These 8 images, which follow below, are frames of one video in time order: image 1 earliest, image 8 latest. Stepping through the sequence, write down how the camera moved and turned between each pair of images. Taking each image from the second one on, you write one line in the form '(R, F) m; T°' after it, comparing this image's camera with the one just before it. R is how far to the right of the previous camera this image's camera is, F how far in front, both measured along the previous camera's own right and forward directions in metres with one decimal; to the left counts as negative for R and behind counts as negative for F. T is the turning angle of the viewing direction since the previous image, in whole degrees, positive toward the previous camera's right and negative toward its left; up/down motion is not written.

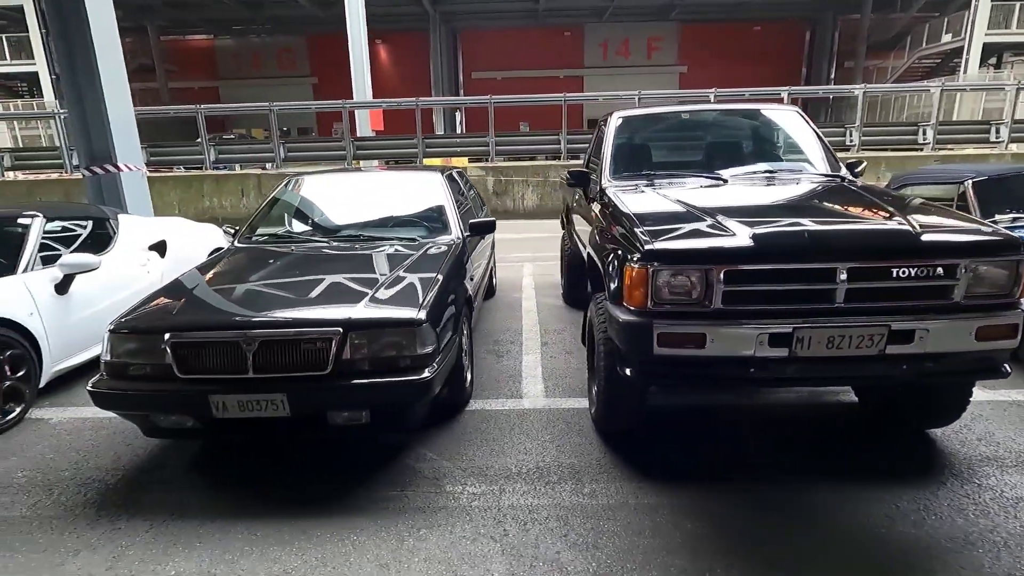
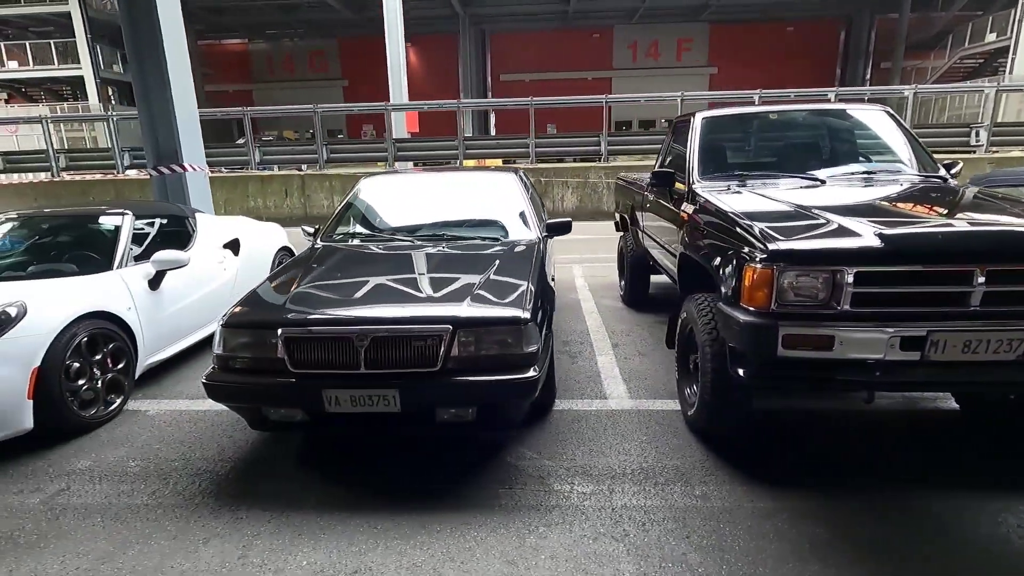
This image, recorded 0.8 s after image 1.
(-0.4, 0.0) m; -2°
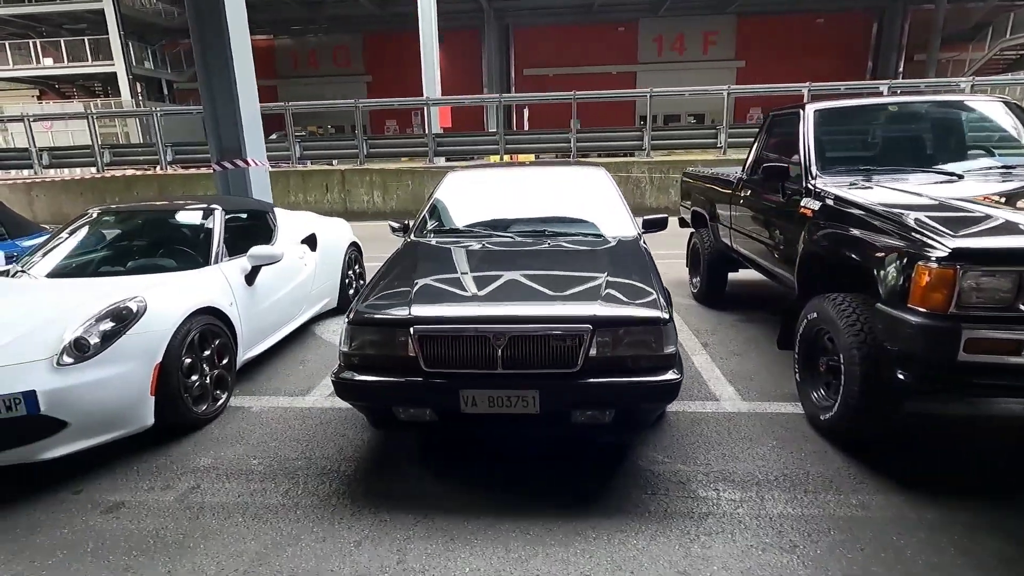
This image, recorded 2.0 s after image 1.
(-0.6, +0.1) m; -2°
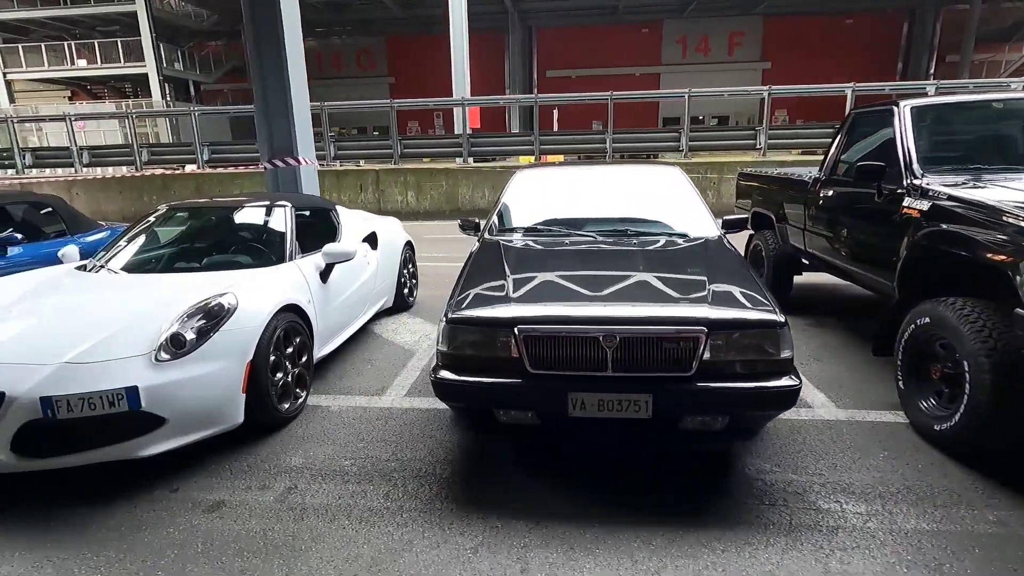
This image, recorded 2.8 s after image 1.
(-0.4, +0.1) m; -2°
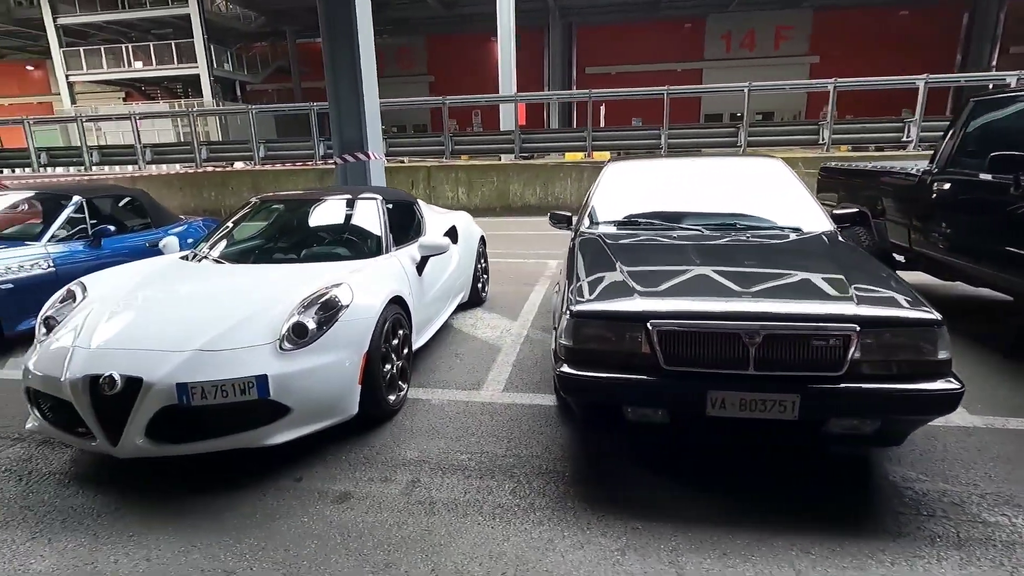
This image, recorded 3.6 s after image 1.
(-0.5, +0.1) m; -3°
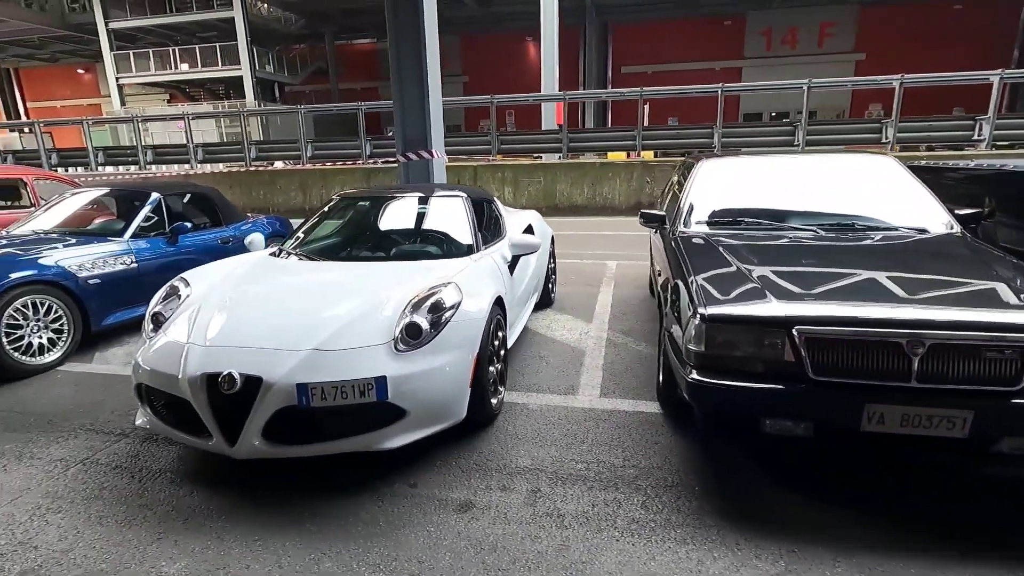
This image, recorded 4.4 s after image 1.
(-0.5, +0.1) m; -3°
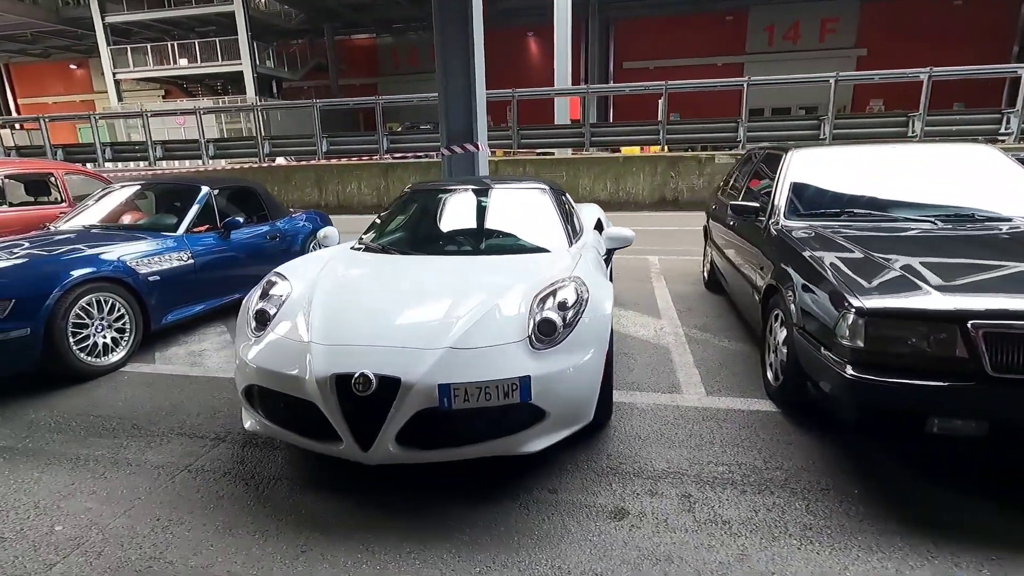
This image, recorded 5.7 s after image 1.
(-0.6, +0.1) m; +1°
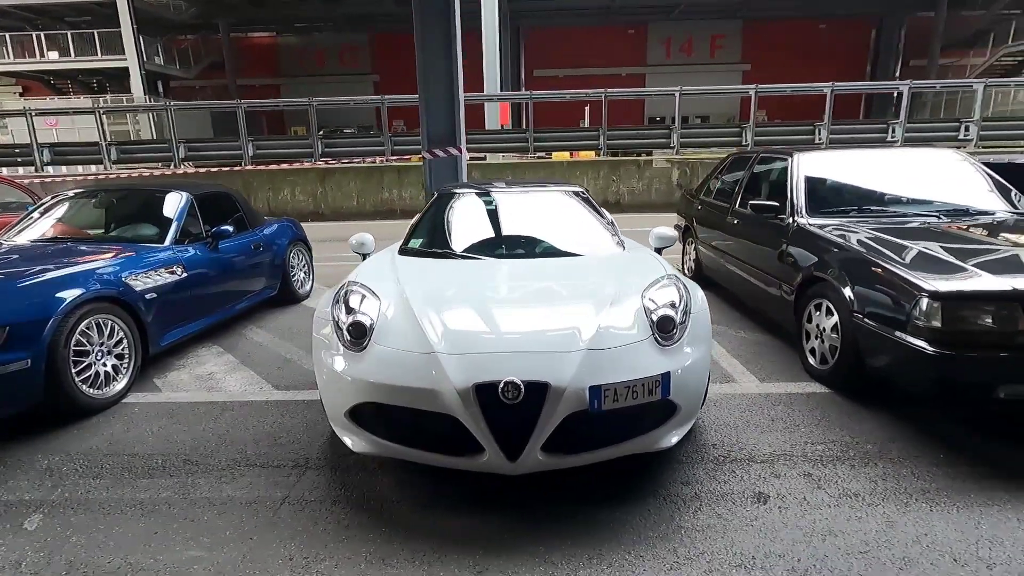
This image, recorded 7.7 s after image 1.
(-0.9, +0.1) m; +10°
